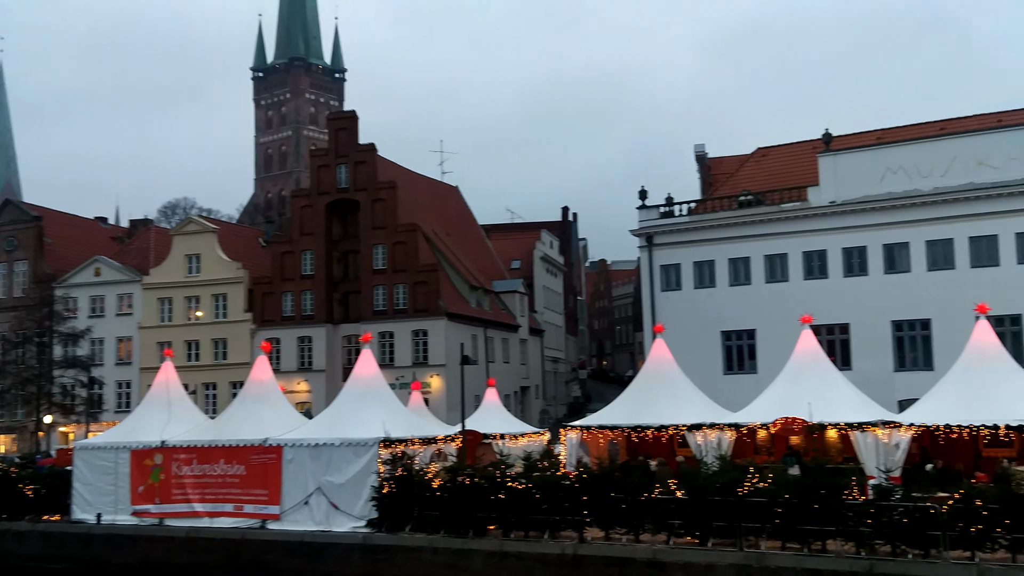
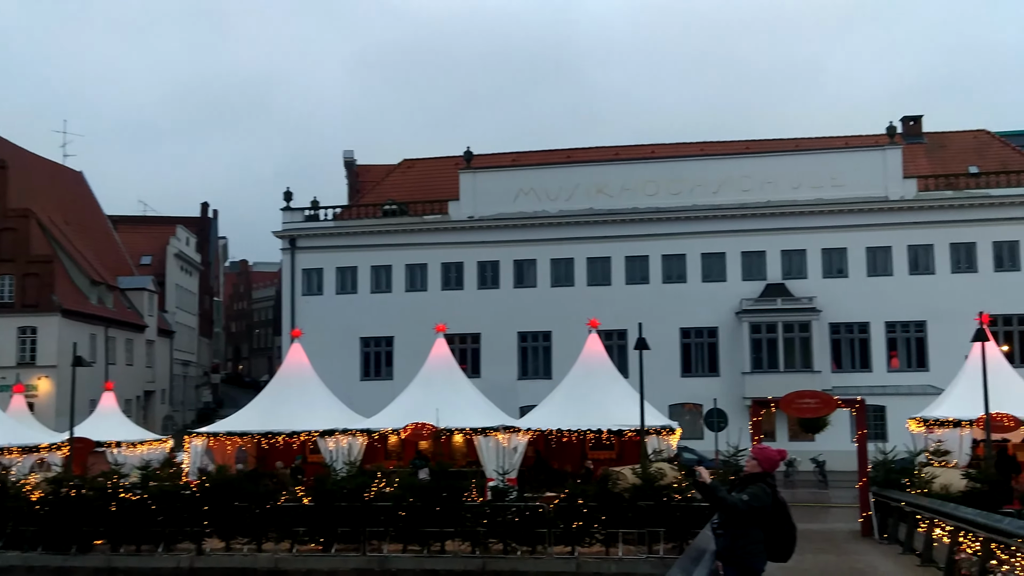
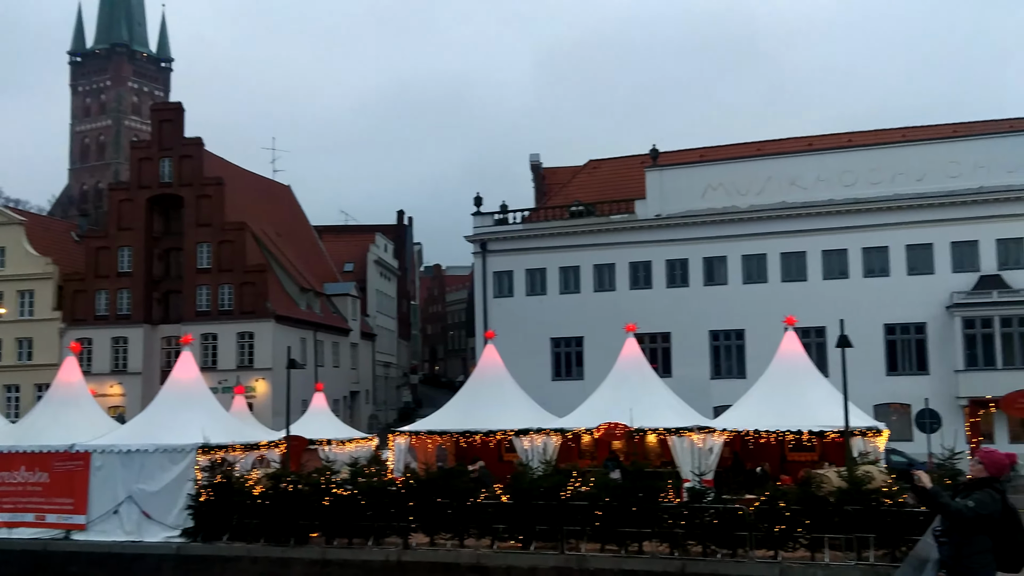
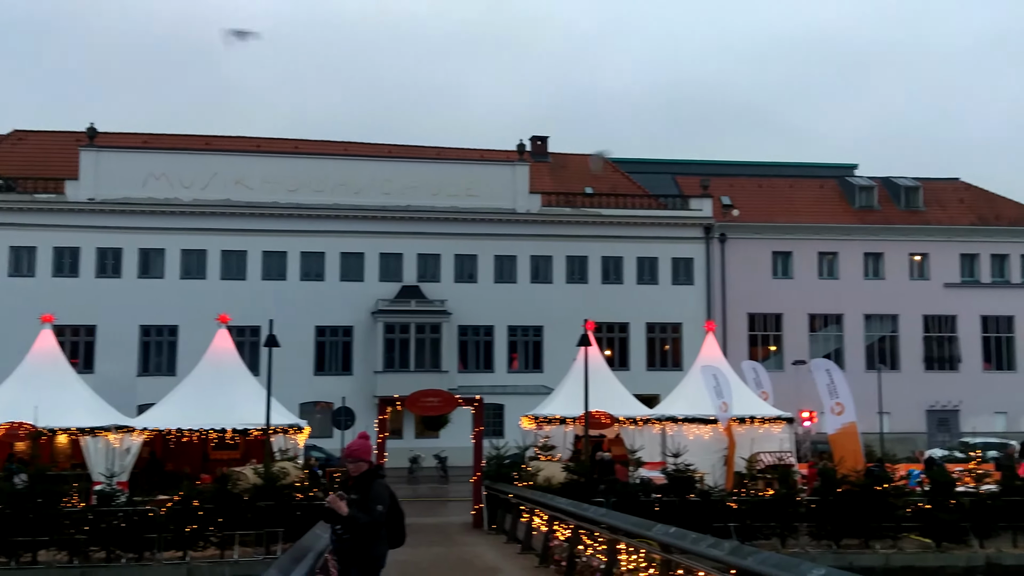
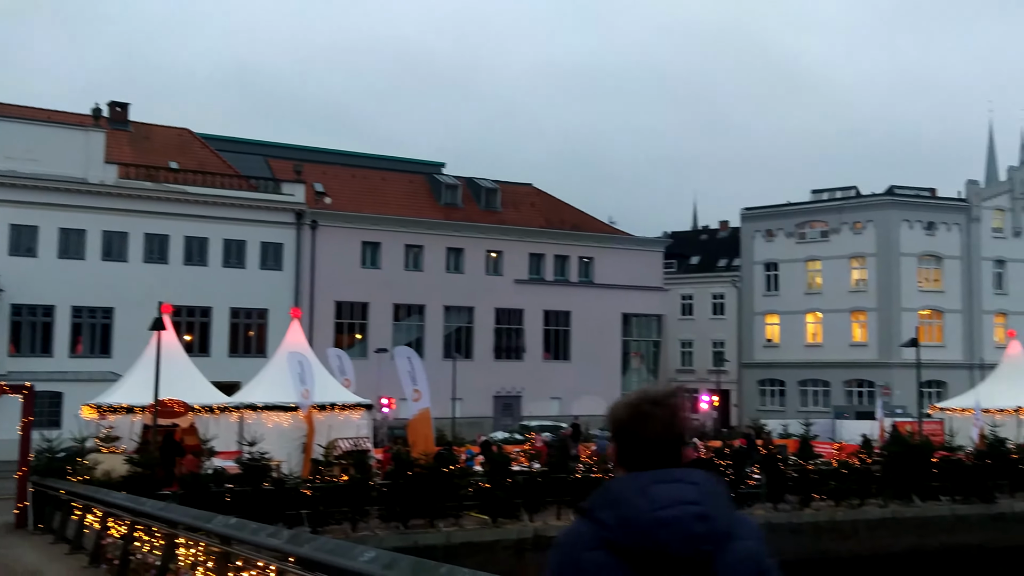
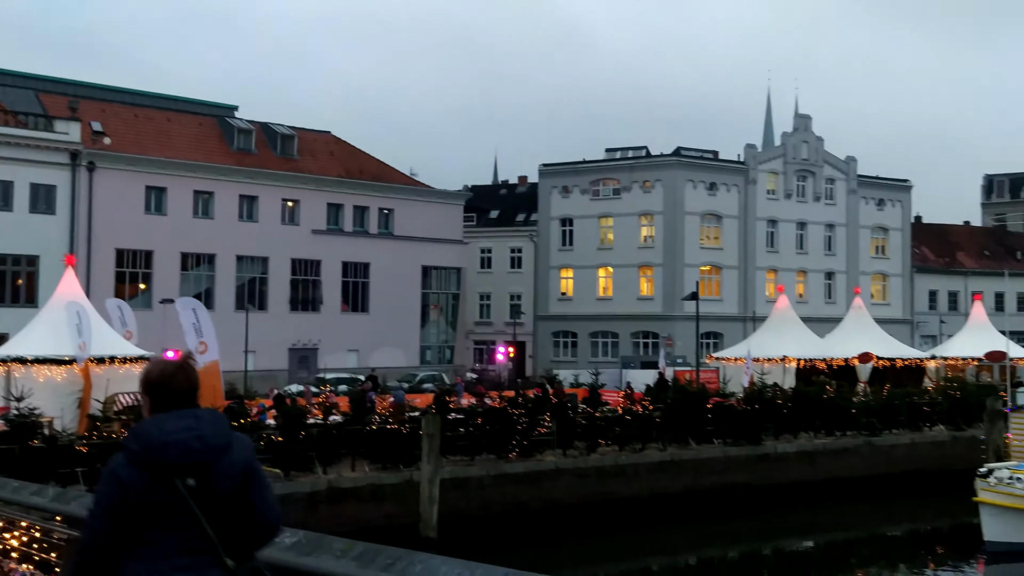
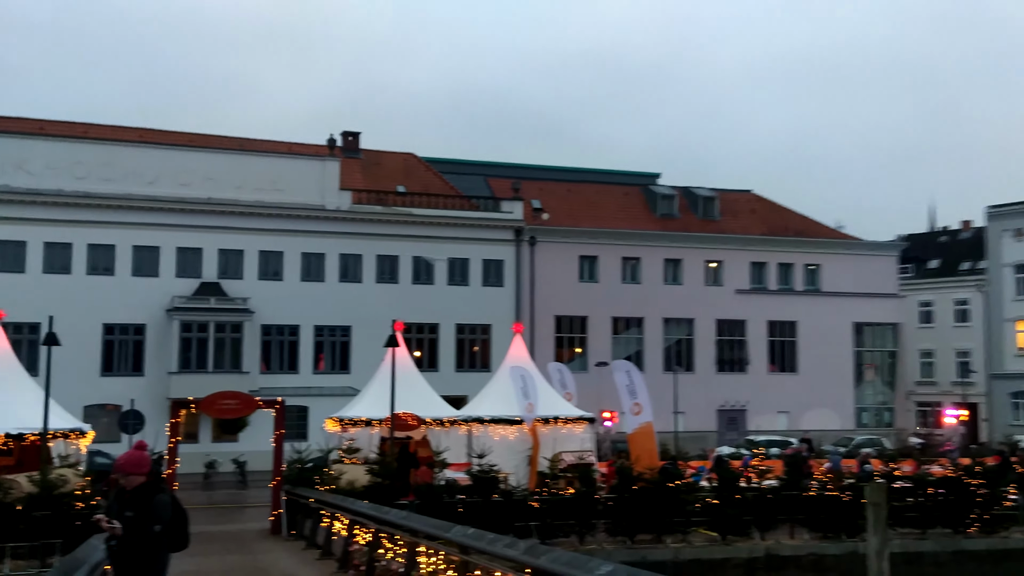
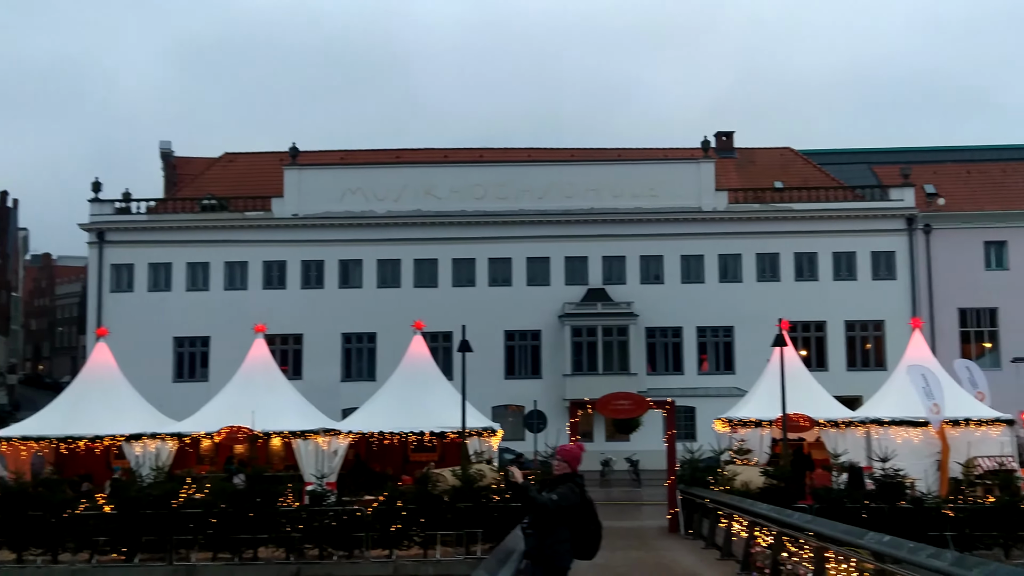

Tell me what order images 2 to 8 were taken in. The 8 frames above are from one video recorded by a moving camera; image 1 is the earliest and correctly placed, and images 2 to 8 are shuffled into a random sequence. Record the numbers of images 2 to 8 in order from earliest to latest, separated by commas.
3, 2, 8, 4, 7, 5, 6
